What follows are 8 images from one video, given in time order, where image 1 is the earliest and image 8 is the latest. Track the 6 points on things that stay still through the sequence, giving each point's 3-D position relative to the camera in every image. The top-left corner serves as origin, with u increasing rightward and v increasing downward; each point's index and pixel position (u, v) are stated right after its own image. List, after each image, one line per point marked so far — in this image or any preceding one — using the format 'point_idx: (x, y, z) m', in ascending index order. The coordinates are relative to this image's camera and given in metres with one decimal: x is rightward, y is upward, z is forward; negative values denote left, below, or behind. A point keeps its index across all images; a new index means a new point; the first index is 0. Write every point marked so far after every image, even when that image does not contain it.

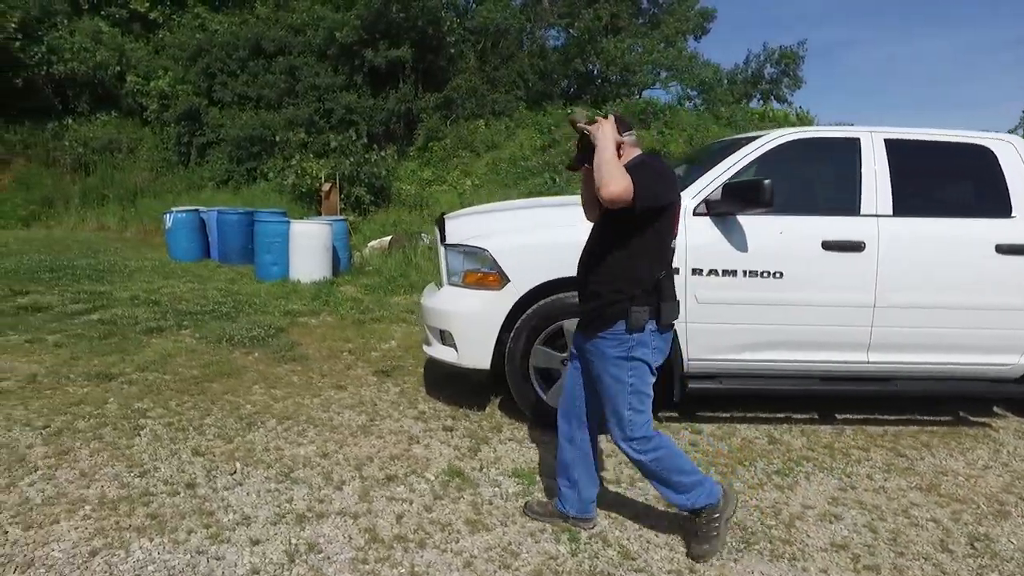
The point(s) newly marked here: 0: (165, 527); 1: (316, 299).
0: (-1.4, -1.0, +2.9) m
1: (-2.4, -0.1, +8.5) m
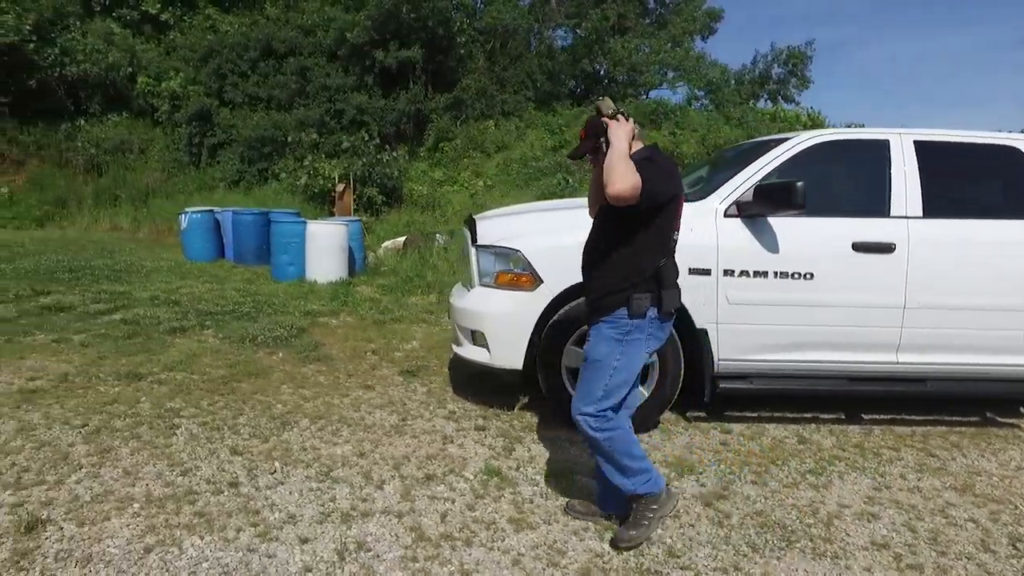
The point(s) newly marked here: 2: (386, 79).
0: (-1.2, -1.0, +2.9) m
1: (-2.2, -0.1, +8.6) m
2: (-3.4, +5.6, +18.6) m
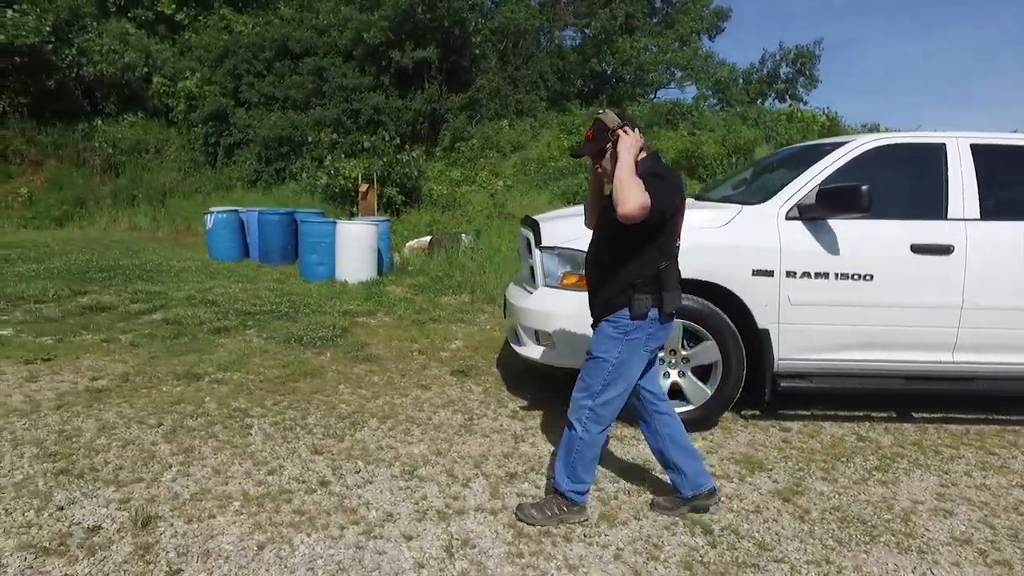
0: (-0.8, -1.0, +3.0) m
1: (-1.8, -0.1, +8.7) m
2: (-3.0, +5.6, +18.7) m
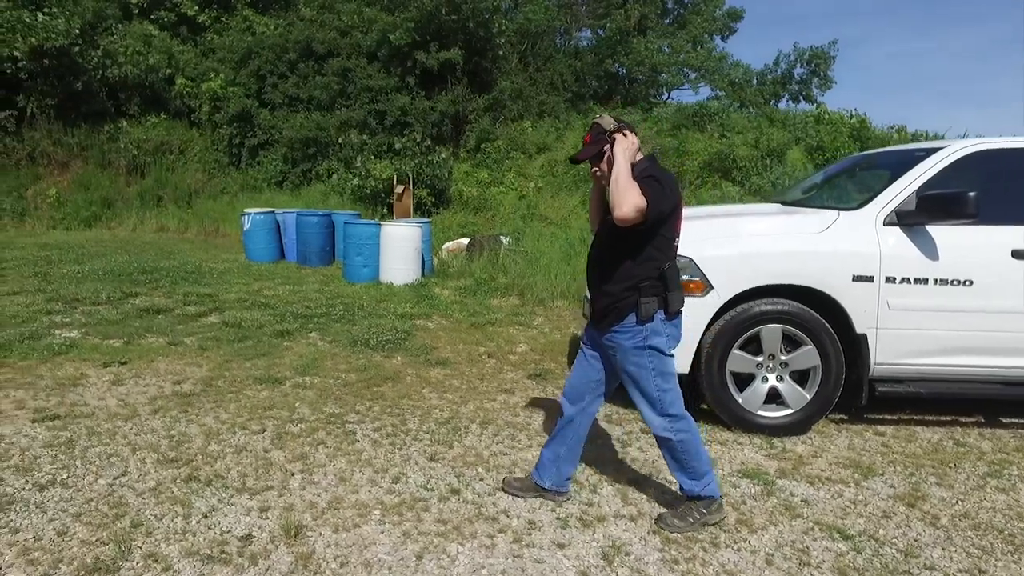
0: (-0.2, -1.0, +3.0) m
1: (-1.2, -0.2, +8.7) m
2: (-2.3, +5.6, +18.7) m
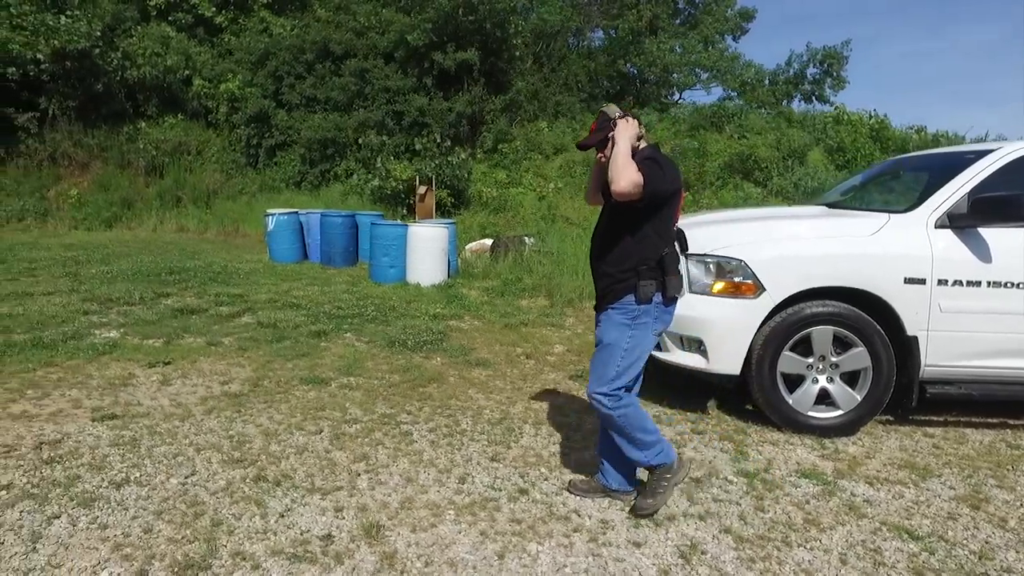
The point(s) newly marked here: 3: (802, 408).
0: (+0.1, -1.1, +3.0) m
1: (-0.8, -0.2, +8.7) m
2: (-1.9, +5.6, +18.7) m
3: (+1.9, -0.8, +4.5) m
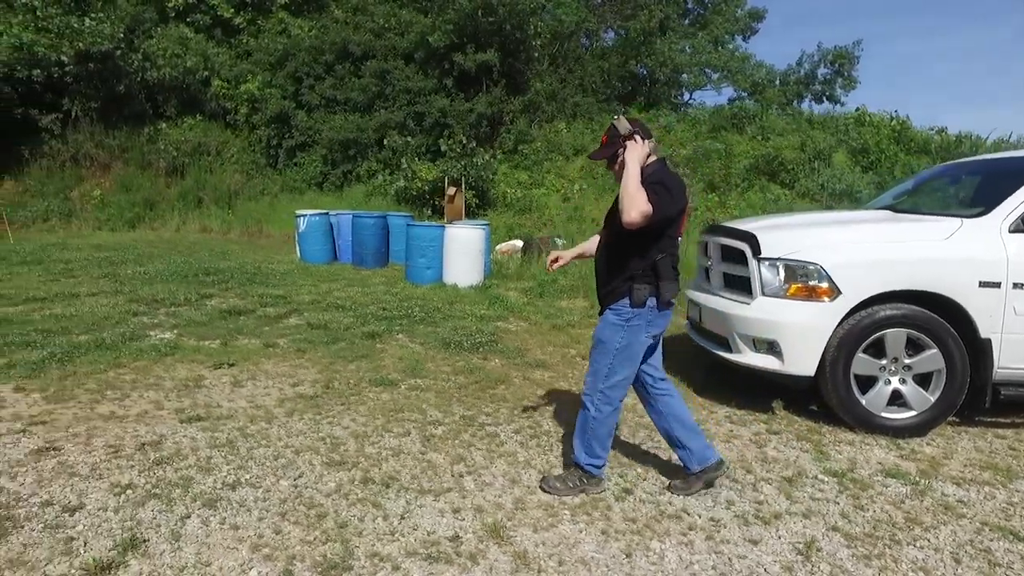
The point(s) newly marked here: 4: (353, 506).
0: (+0.6, -1.1, +3.1) m
1: (-0.3, -0.2, +8.8) m
2: (-1.4, +5.6, +18.8) m
3: (+2.4, -0.8, +4.6) m
4: (-0.7, -1.0, +3.2) m
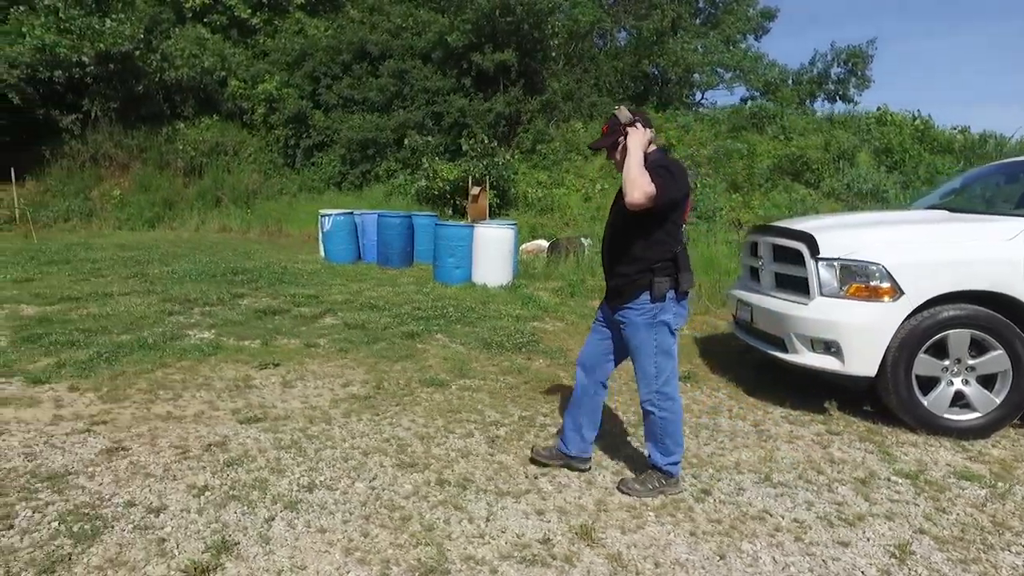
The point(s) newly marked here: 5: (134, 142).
0: (+1.0, -1.1, +3.1) m
1: (+0.1, -0.2, +8.7) m
2: (-0.9, +5.6, +18.8) m
3: (+2.8, -0.8, +4.6) m
4: (-0.4, -1.0, +3.2) m
5: (-9.5, +3.7, +17.4) m
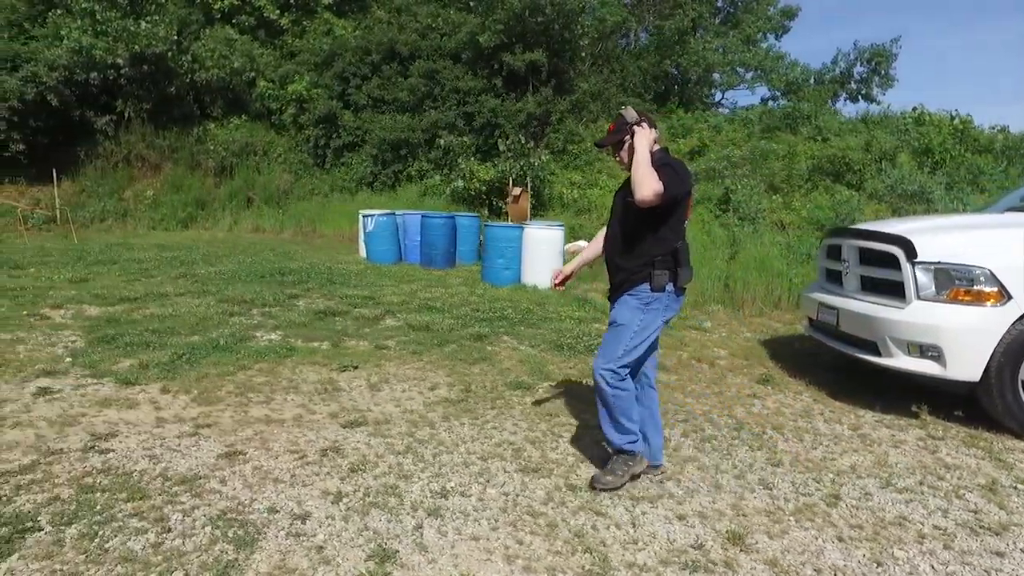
0: (+1.7, -1.1, +3.0) m
1: (+0.8, -0.2, +8.7) m
2: (-0.1, +5.6, +18.7) m
3: (+3.5, -0.8, +4.5) m
4: (+0.3, -1.0, +3.1) m
5: (-8.7, +3.7, +17.4) m
